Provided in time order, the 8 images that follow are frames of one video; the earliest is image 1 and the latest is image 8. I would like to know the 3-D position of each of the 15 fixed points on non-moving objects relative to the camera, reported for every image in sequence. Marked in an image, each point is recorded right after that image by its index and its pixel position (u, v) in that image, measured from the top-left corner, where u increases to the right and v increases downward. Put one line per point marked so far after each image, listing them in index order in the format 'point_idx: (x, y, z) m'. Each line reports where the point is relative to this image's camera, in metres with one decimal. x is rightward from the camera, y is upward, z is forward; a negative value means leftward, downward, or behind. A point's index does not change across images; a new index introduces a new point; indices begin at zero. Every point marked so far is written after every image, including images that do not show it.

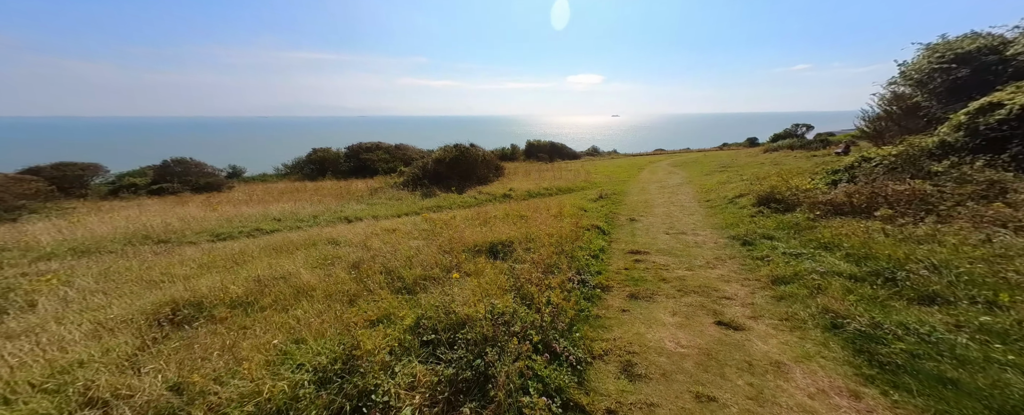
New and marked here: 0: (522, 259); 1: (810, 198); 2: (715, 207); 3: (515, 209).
0: (+0.2, -1.0, +5.5) m
1: (+9.0, +0.3, +8.8) m
2: (+8.4, 0.0, +12.2) m
3: (+0.1, -0.1, +10.7) m
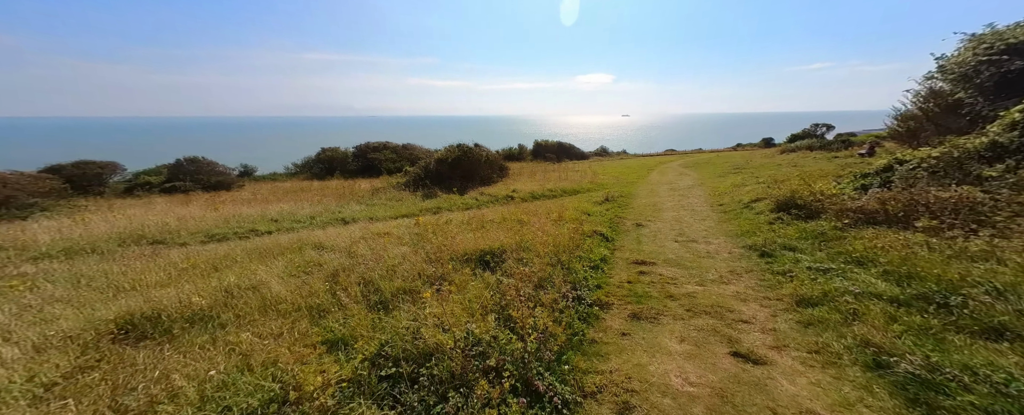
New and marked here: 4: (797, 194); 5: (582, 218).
0: (0.0, -1.1, +5.0) m
1: (+8.9, +0.1, +8.1) m
2: (+8.4, -0.2, +11.4) m
3: (+0.1, -0.2, +10.2) m
4: (+9.4, +0.4, +9.6) m
5: (+2.3, -0.5, +9.7) m
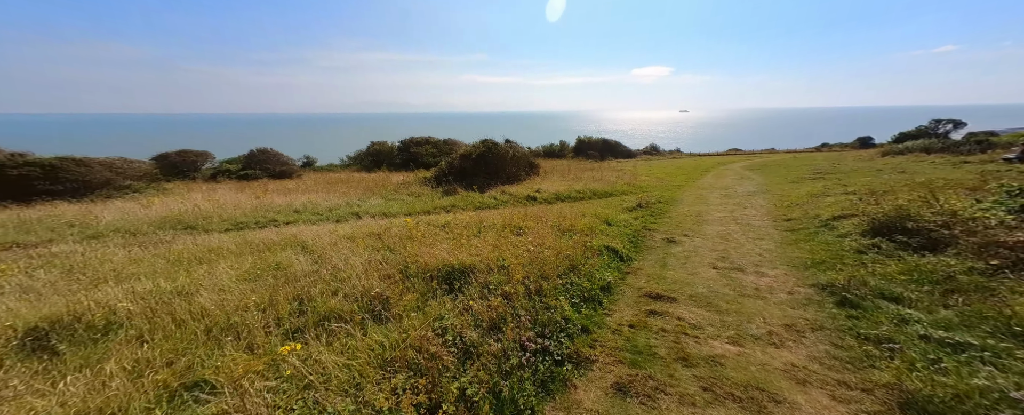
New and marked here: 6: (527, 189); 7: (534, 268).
0: (-0.6, -1.3, +3.9) m
1: (+8.7, -0.5, +5.5) m
2: (+8.7, -0.7, +8.9) m
3: (+0.3, -0.3, +9.0) m
4: (+9.4, -0.2, +7.0) m
5: (+2.4, -0.7, +8.2) m
6: (+0.9, +1.2, +17.6) m
7: (+0.4, -1.0, +5.0) m
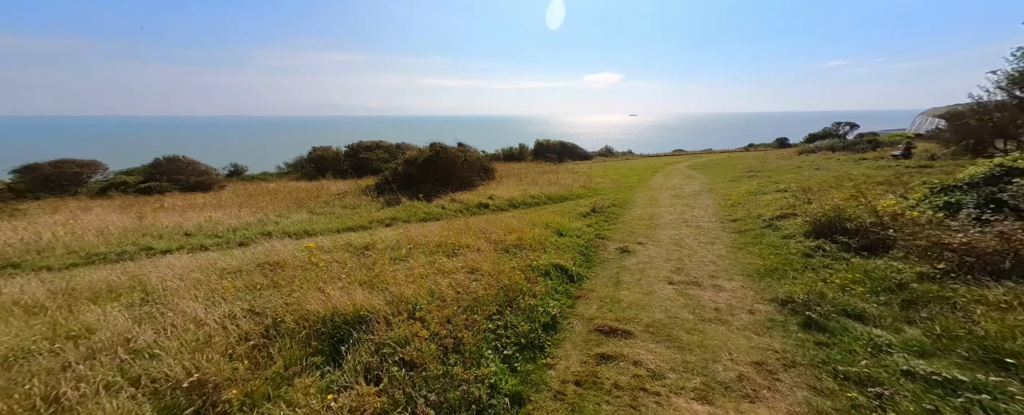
0: (-1.5, -1.6, +2.7) m
1: (+7.5, -0.5, +5.5) m
2: (+7.0, -0.7, +8.8) m
3: (-1.3, -0.7, +7.9) m
4: (+7.9, -0.2, +7.0) m
5: (+0.9, -1.0, +7.3) m
6: (-1.9, +0.7, +16.5) m
7: (-0.7, -1.4, +3.9) m
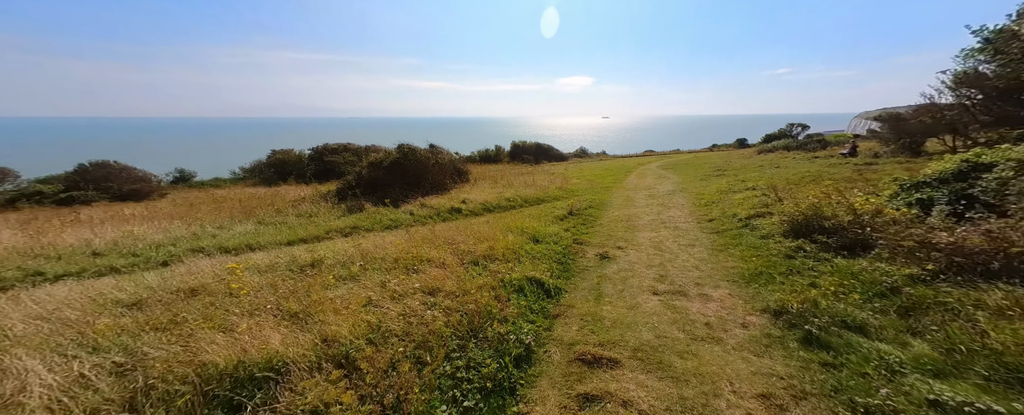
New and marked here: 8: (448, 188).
0: (-1.8, -1.7, +1.8) m
1: (+6.9, -0.5, +5.3) m
2: (+6.2, -0.7, +8.6) m
3: (-2.0, -0.9, +7.0) m
4: (+7.3, -0.1, +6.9) m
5: (+0.2, -1.1, +6.6) m
6: (-3.3, +0.5, +15.6) m
7: (-1.1, -1.5, +3.1) m
8: (-3.9, +1.2, +18.0) m
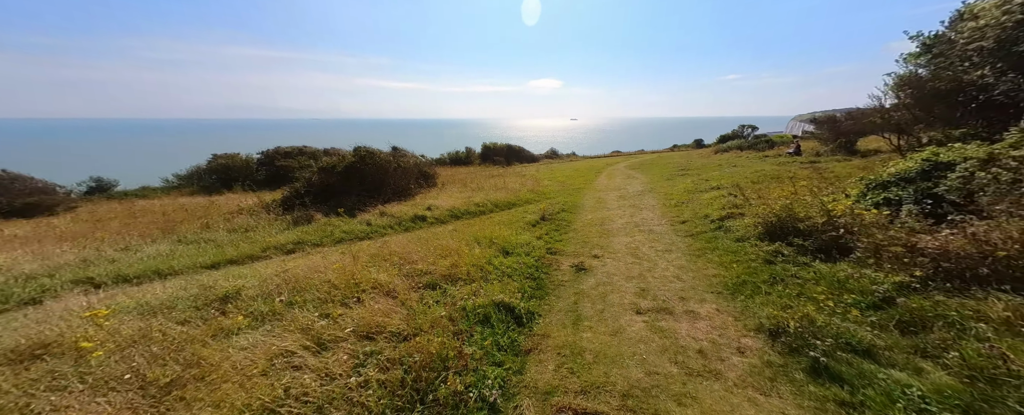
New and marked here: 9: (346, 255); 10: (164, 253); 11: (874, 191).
0: (-2.0, -2.0, +0.8) m
1: (+6.3, -0.5, +5.1) m
2: (+5.3, -0.8, +8.4) m
3: (-2.8, -1.1, +6.0) m
4: (+6.5, -0.2, +6.7) m
5: (-0.4, -1.3, +5.8) m
6: (-4.8, +0.1, +14.4) m
7: (-1.5, -1.7, +2.2) m
8: (-5.7, +0.8, +16.7) m
9: (-4.1, -1.2, +7.2) m
10: (-10.2, -1.4, +8.5) m
11: (+7.9, +0.4, +6.4) m
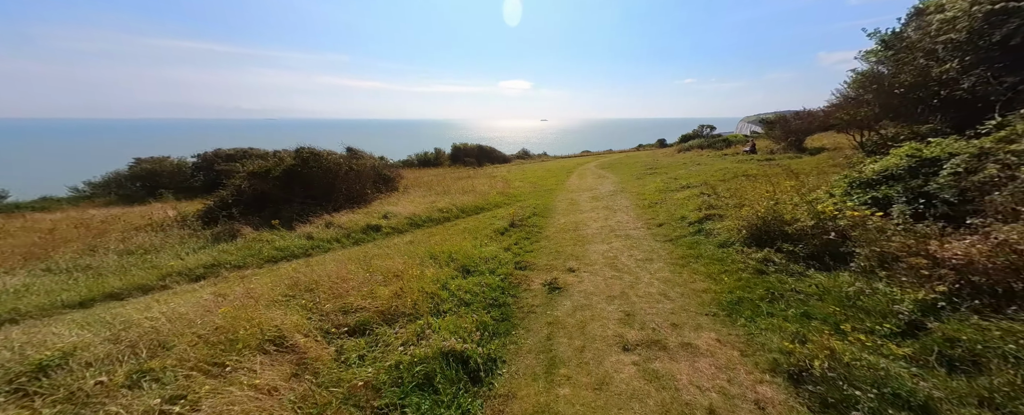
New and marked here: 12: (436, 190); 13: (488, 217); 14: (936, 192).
0: (-2.2, -2.2, -0.4) m
1: (+5.6, -0.5, +4.6) m
2: (+4.4, -0.9, +7.8) m
3: (-3.4, -1.4, +4.6) m
4: (+5.7, -0.2, +6.2) m
5: (-1.1, -1.5, +4.7) m
6: (-6.3, -0.3, +12.8) m
7: (-1.8, -1.9, +1.0) m
8: (-7.4, +0.4, +15.0) m
9: (-4.9, -1.5, +5.7) m
10: (-11.1, -1.8, +6.5) m
11: (+7.1, +0.4, +6.0) m
12: (-4.8, +1.1, +18.5) m
13: (-1.0, -0.4, +12.4) m
14: (+7.1, +0.3, +4.9) m
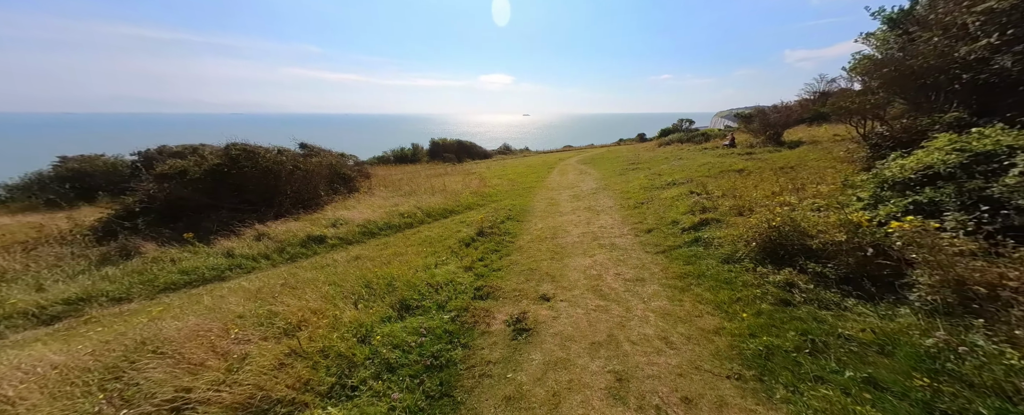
0: (-2.5, -2.6, -2.0) m
1: (+5.0, -0.7, +3.4) m
2: (+3.6, -1.0, +6.5) m
3: (-4.1, -1.7, +3.0) m
4: (+4.9, -0.3, +5.0) m
5: (-1.7, -1.8, +3.1) m
6: (-7.4, -0.5, +11.0) m
7: (-2.2, -2.3, -0.6) m
8: (-8.6, +0.2, +13.1) m
9: (-5.6, -1.8, +4.0) m
10: (-11.8, -2.3, +4.4) m
11: (+6.3, +0.2, +4.9) m
12: (-6.2, +1.0, +16.7) m
13: (-2.1, -0.5, +10.9) m
14: (+6.4, +0.1, +3.8) m
